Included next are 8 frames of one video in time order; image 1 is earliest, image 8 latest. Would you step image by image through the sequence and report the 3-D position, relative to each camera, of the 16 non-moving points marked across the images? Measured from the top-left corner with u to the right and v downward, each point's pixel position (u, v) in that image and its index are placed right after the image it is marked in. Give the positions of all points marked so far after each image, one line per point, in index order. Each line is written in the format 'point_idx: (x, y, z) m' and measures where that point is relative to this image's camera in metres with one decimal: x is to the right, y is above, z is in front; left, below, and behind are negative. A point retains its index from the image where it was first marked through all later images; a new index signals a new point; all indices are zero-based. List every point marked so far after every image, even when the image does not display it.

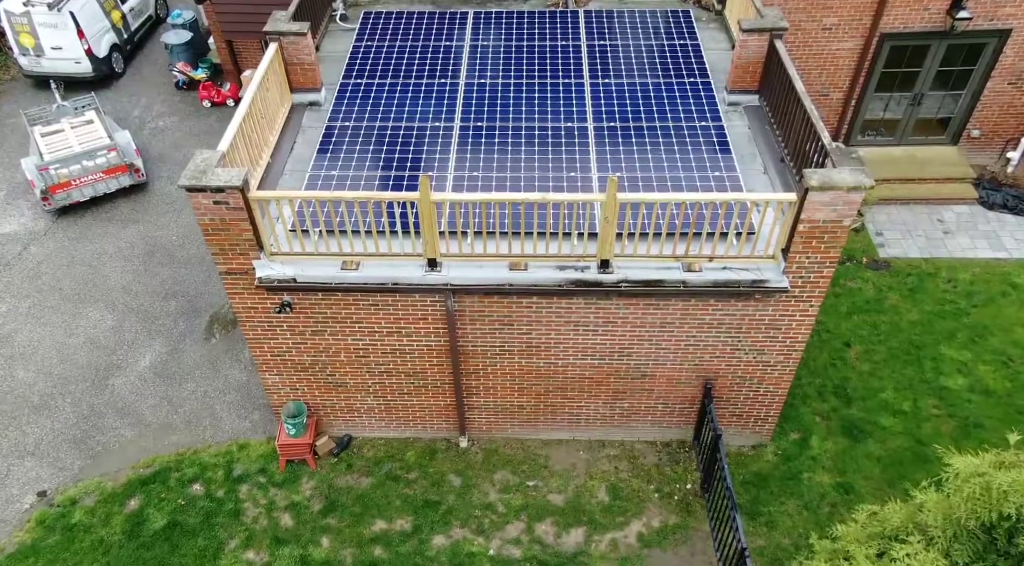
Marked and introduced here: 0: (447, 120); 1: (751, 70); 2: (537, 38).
0: (-0.8, +2.1, +9.5) m
1: (+3.0, +2.7, +9.4) m
2: (+0.4, +3.6, +11.0) m
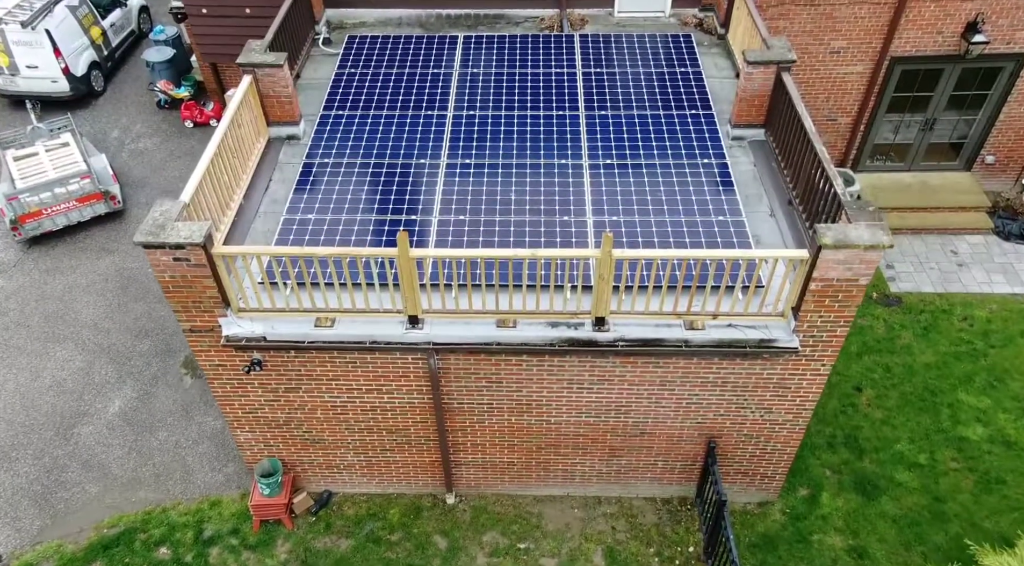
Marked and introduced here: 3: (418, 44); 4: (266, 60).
0: (-1.0, +1.5, +8.9) m
1: (+2.9, +2.1, +8.8) m
2: (+0.3, +3.1, +10.4) m
3: (-1.4, +3.5, +10.9) m
4: (-2.9, +2.6, +8.6) m
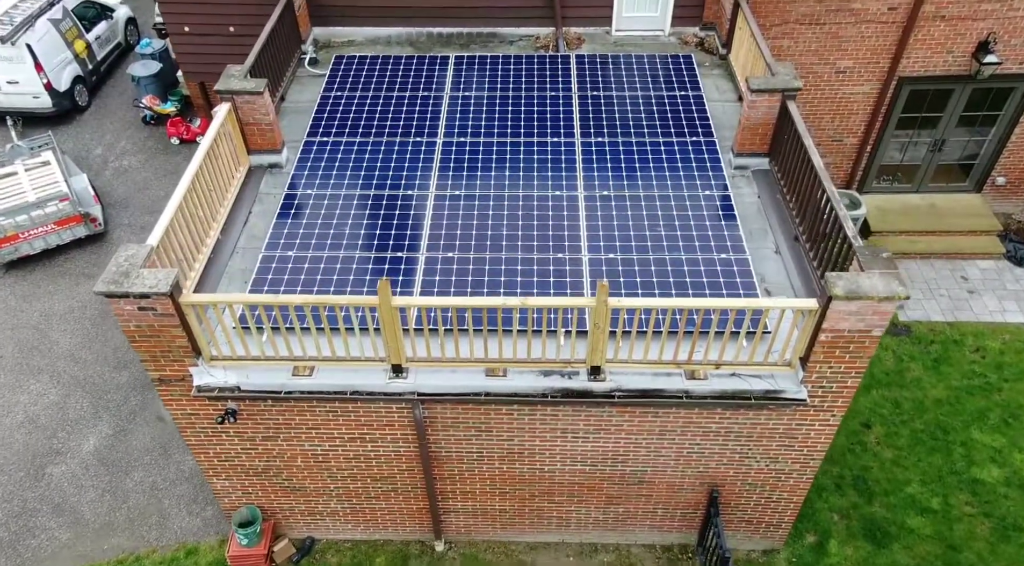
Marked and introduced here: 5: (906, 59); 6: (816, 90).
0: (-1.0, +1.1, +8.5) m
1: (+2.8, +1.7, +8.4) m
2: (+0.2, +2.6, +10.0) m
3: (-1.5, +3.1, +10.4) m
4: (-3.0, +2.2, +8.2) m
5: (+5.9, +3.3, +11.0) m
6: (+4.7, +3.0, +11.5) m
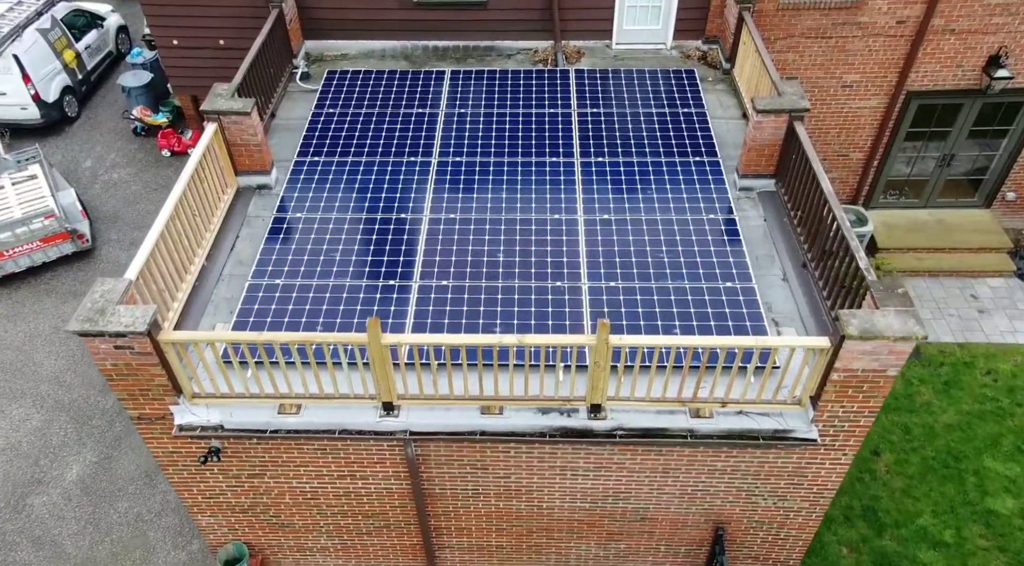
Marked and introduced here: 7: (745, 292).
0: (-1.1, +0.8, +8.2) m
1: (+2.8, +1.4, +8.1) m
2: (+0.1, +2.3, +9.7) m
3: (-1.5, +2.8, +10.1) m
4: (-3.0, +1.9, +7.9) m
5: (+5.8, +3.0, +10.7) m
6: (+4.7, +2.7, +11.2) m
7: (+2.3, -0.1, +7.2) m
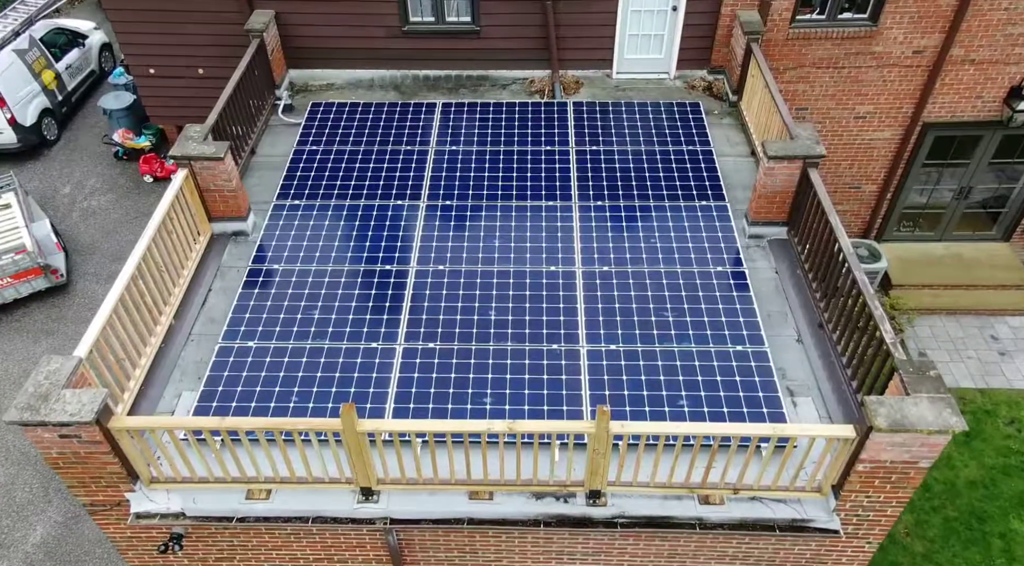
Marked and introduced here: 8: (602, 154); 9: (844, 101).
0: (-1.2, +0.2, +7.6) m
1: (+2.7, +0.8, +7.5) m
2: (+0.1, +1.8, +9.1) m
3: (-1.6, +2.2, +9.6) m
4: (-3.1, +1.3, +7.3) m
5: (+5.8, +2.5, +10.2) m
6: (+4.6, +2.1, +10.6) m
7: (+2.2, -0.7, +6.6) m
8: (+1.1, +1.6, +8.9) m
9: (+4.6, +2.5, +10.2) m
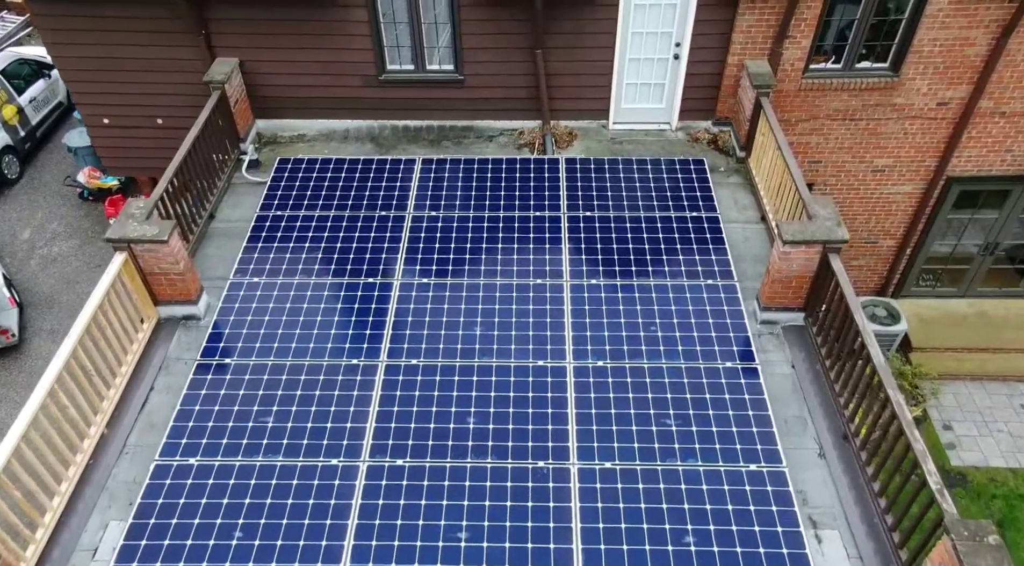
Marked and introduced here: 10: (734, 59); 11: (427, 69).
0: (-1.3, -0.6, +6.7) m
1: (+2.6, 0.0, +6.7) m
2: (-0.1, +0.9, +8.2) m
3: (-1.7, +1.3, +8.7) m
4: (-3.2, +0.5, +6.5) m
5: (+5.6, +1.6, +9.3) m
6: (+4.4, +1.2, +9.8) m
7: (+2.0, -1.5, +5.8) m
8: (+0.9, +0.7, +8.0) m
9: (+4.4, +1.6, +9.4) m
10: (+2.6, +2.6, +8.6) m
11: (-1.0, +2.6, +9.0) m
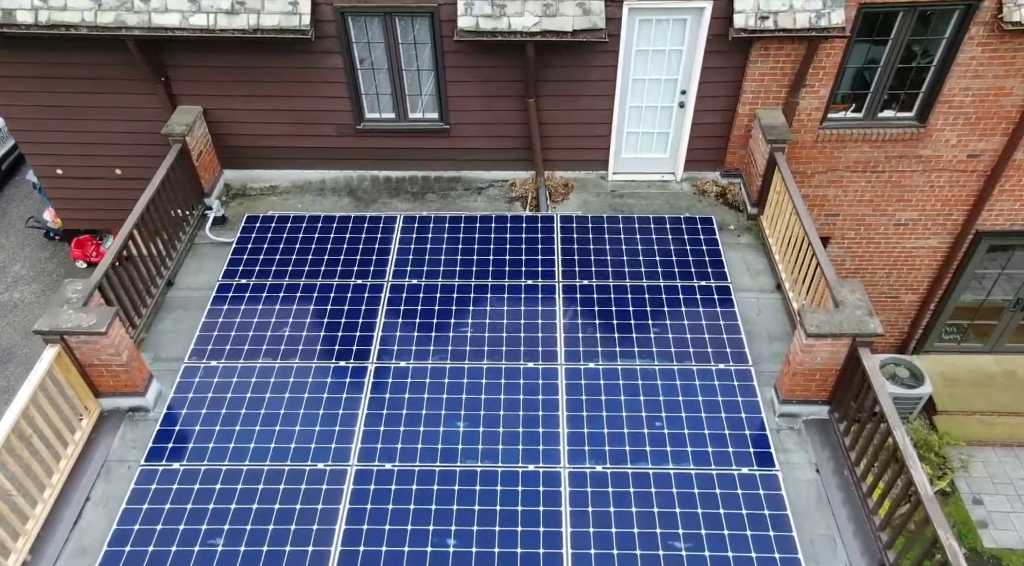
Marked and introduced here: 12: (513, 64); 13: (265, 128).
0: (-1.4, -1.4, +5.9) m
1: (+2.4, -0.8, +5.9) m
2: (-0.2, +0.1, +7.5) m
3: (-1.8, +0.6, +7.9) m
4: (-3.3, -0.3, +5.7) m
5: (+5.5, +0.8, +8.5) m
6: (+4.3, +0.5, +9.0) m
7: (+1.9, -2.3, +5.0) m
8: (+0.8, -0.1, +7.3) m
9: (+4.3, +0.9, +8.6) m
10: (+2.5, +1.9, +7.8) m
11: (-1.1, +1.8, +8.2) m
12: (0.0, +2.3, +7.7) m
13: (-2.8, +1.7, +8.3) m
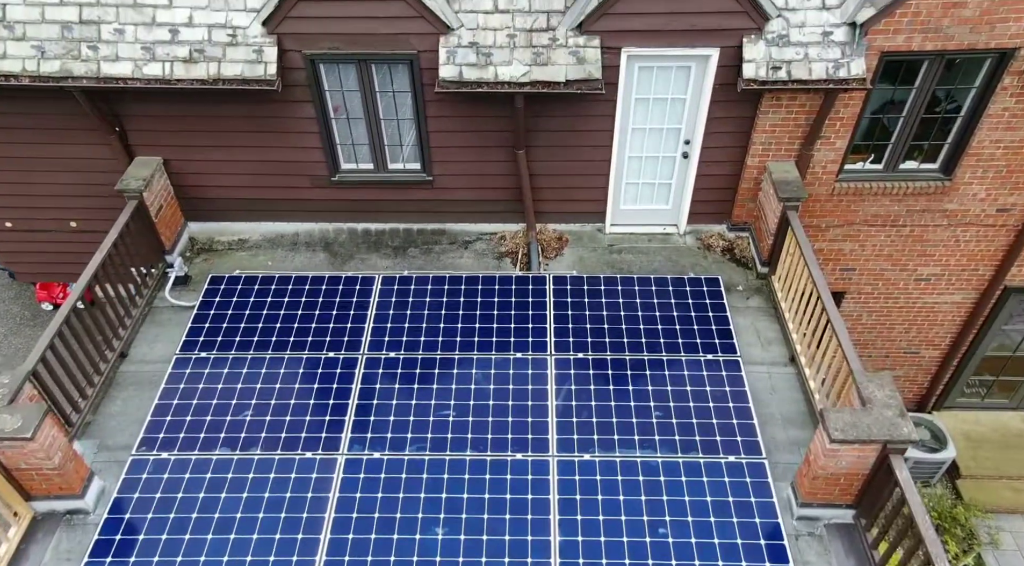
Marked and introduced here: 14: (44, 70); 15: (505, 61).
0: (-1.5, -2.0, +5.2) m
1: (+2.3, -1.4, +5.2) m
2: (-0.3, -0.5, +6.8) m
3: (-2.0, -0.1, +7.3) m
4: (-3.4, -0.9, +5.0) m
5: (+5.4, +0.2, +7.9) m
6: (+4.2, -0.2, +8.3) m
7: (+1.8, -2.9, +4.3) m
8: (+0.7, -0.7, +6.6) m
9: (+4.2, +0.2, +7.9) m
10: (+2.3, +1.2, +7.2) m
11: (-1.3, +1.2, +7.6) m
12: (-0.1, +1.6, +7.1) m
13: (-2.9, +1.1, +7.6) m
14: (-4.0, +1.8, +6.3) m
15: (-0.1, +1.9, +6.3) m
